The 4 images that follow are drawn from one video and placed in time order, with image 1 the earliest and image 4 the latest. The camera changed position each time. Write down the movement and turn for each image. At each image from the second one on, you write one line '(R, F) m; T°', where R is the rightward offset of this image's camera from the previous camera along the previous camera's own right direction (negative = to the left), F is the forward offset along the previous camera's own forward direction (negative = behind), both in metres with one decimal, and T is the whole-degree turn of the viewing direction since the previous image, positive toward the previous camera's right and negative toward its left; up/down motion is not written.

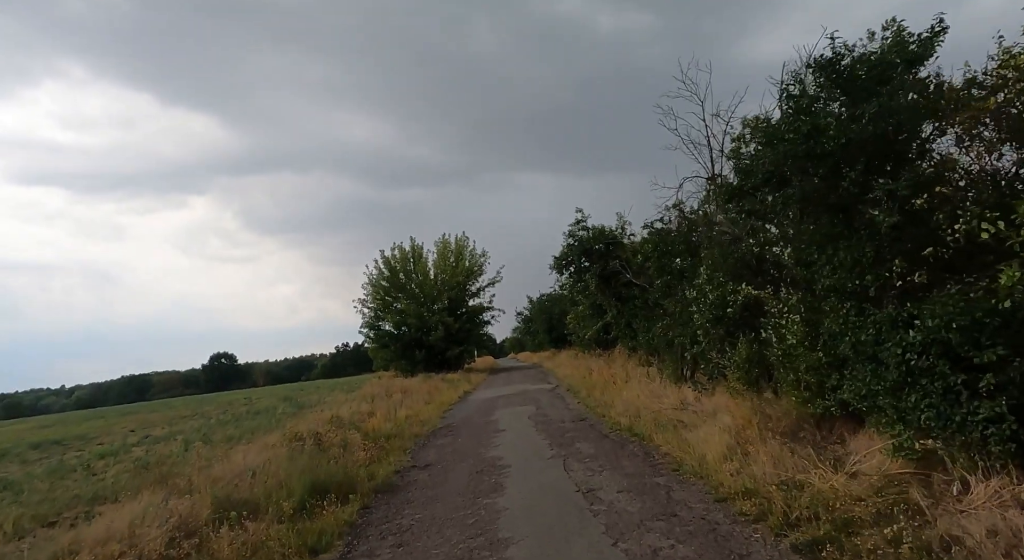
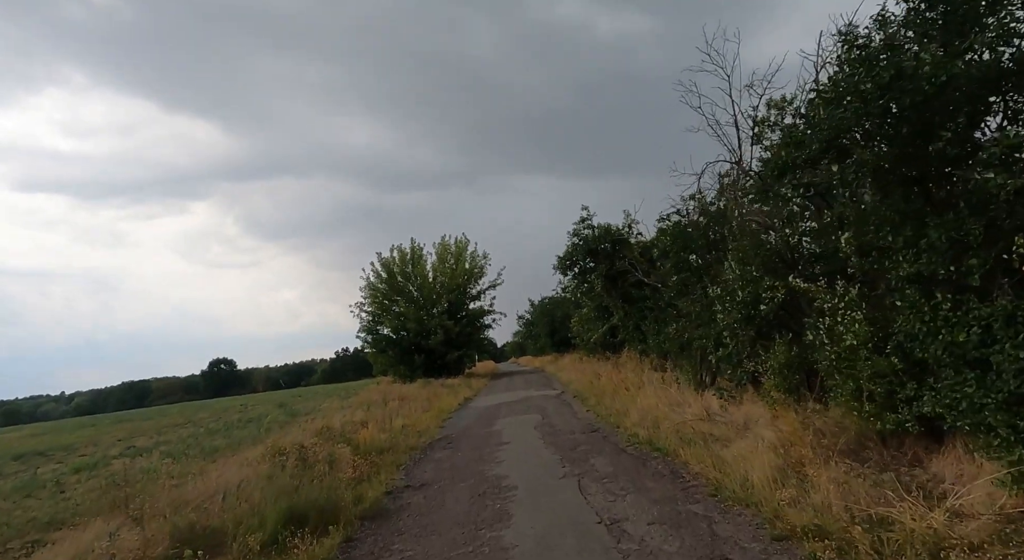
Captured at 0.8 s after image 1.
(-0.1, +1.2) m; 0°
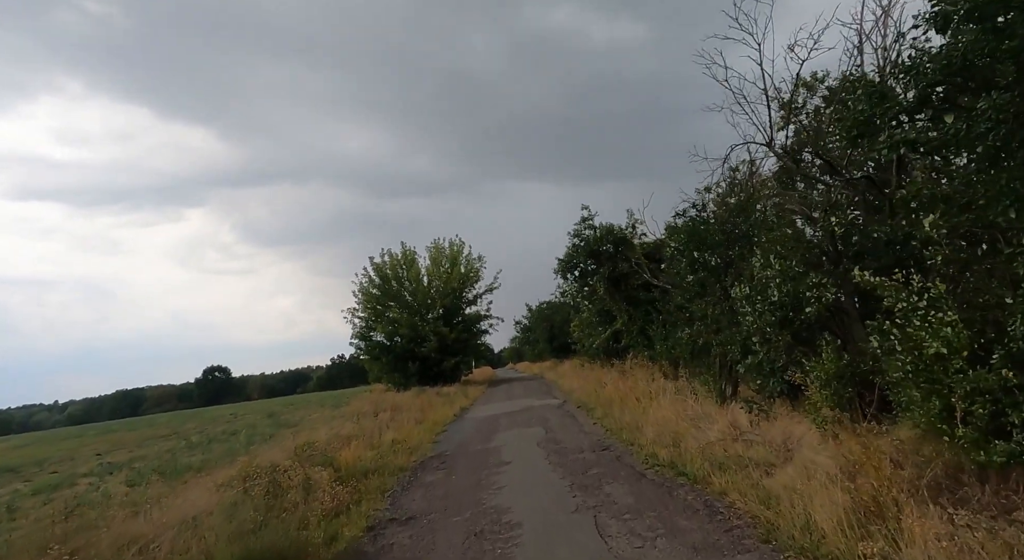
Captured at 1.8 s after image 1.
(-0.1, +1.3) m; 0°
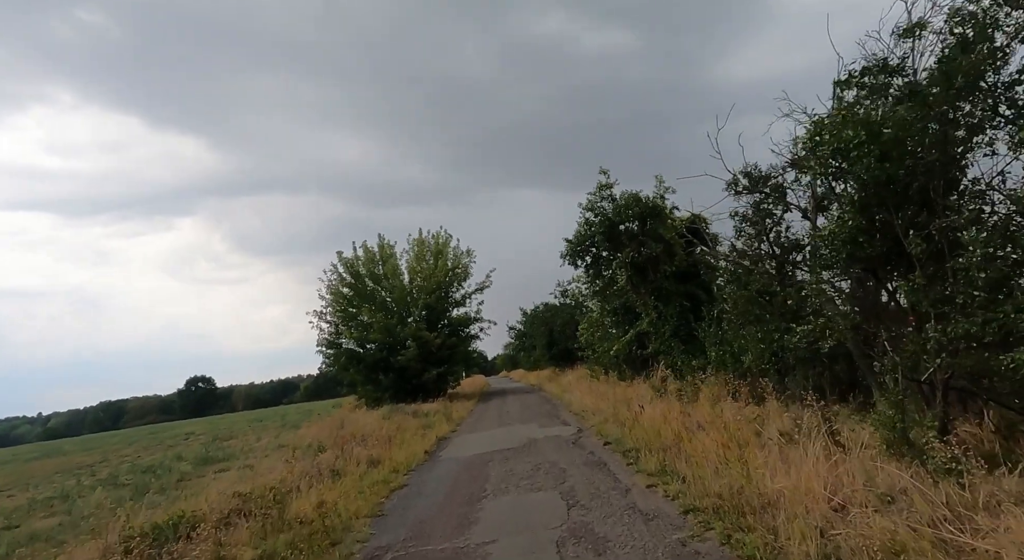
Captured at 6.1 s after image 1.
(0.0, +5.8) m; +1°
